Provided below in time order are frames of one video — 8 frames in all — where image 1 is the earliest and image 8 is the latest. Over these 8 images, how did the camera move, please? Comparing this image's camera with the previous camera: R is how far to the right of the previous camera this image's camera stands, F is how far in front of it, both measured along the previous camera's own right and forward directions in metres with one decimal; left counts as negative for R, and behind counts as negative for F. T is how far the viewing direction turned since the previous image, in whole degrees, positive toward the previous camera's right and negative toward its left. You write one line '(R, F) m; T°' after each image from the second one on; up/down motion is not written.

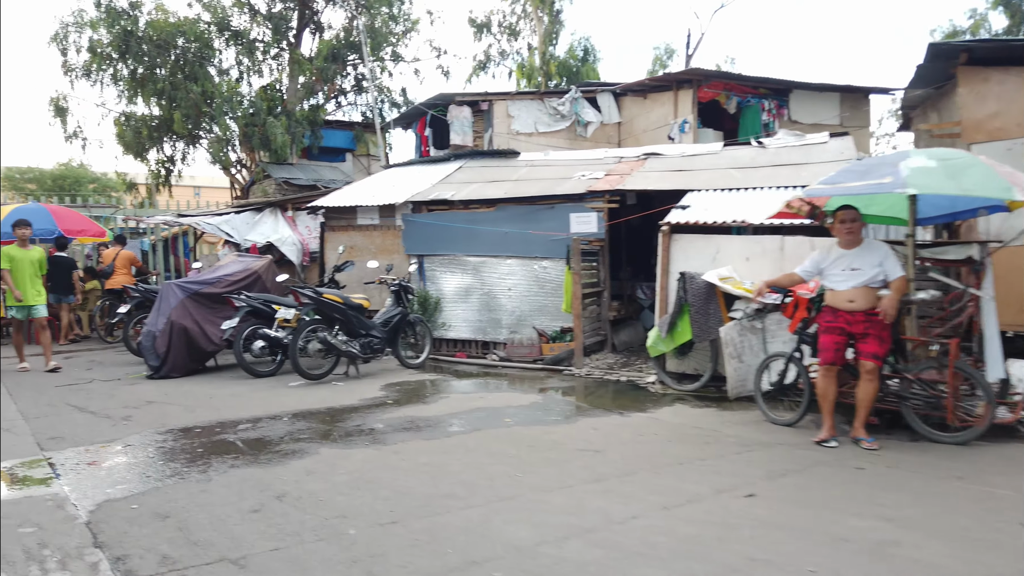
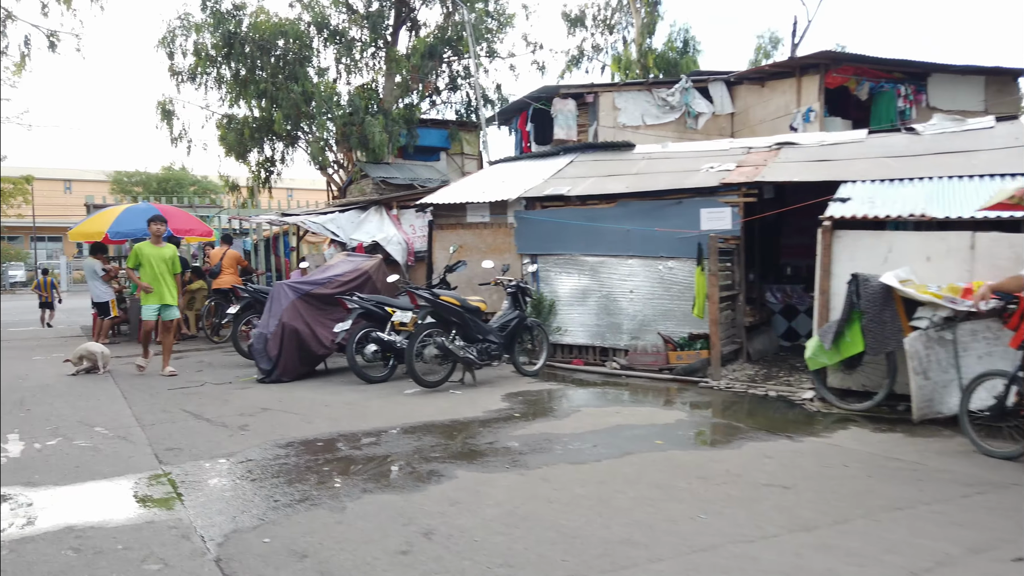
(-0.5, +0.6) m; -6°
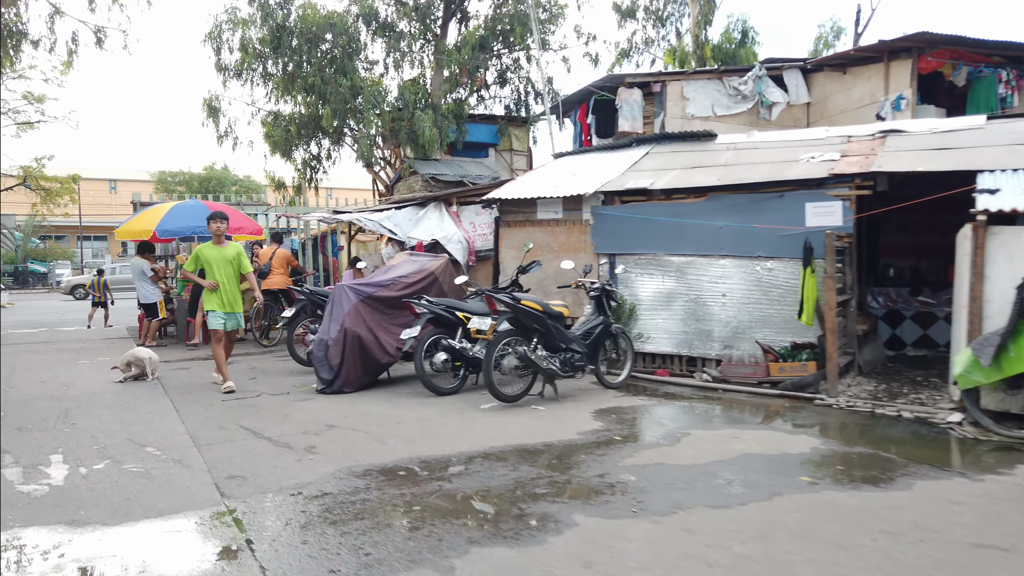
(-0.5, +0.8) m; -3°
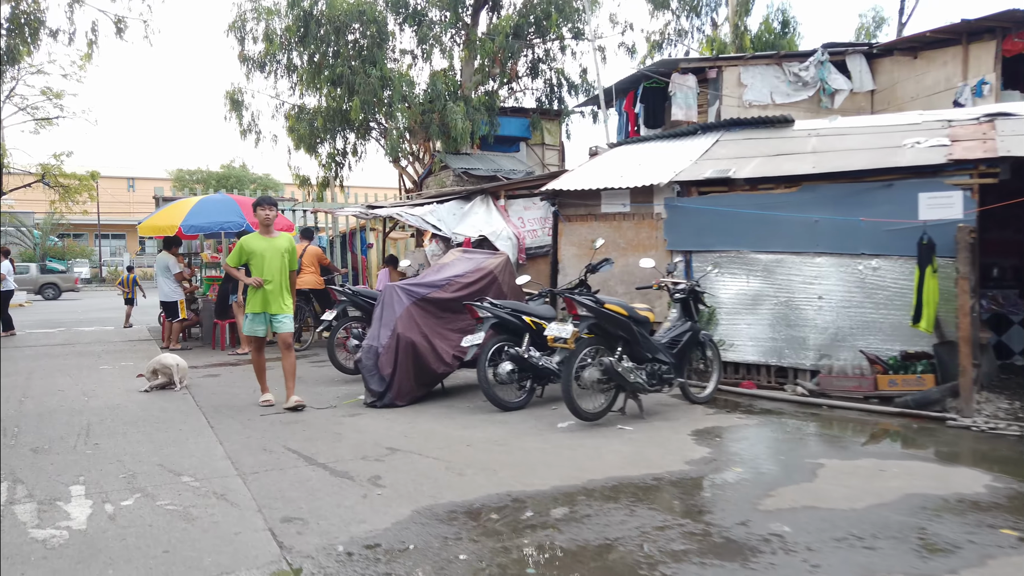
(-0.5, +0.8) m; -1°
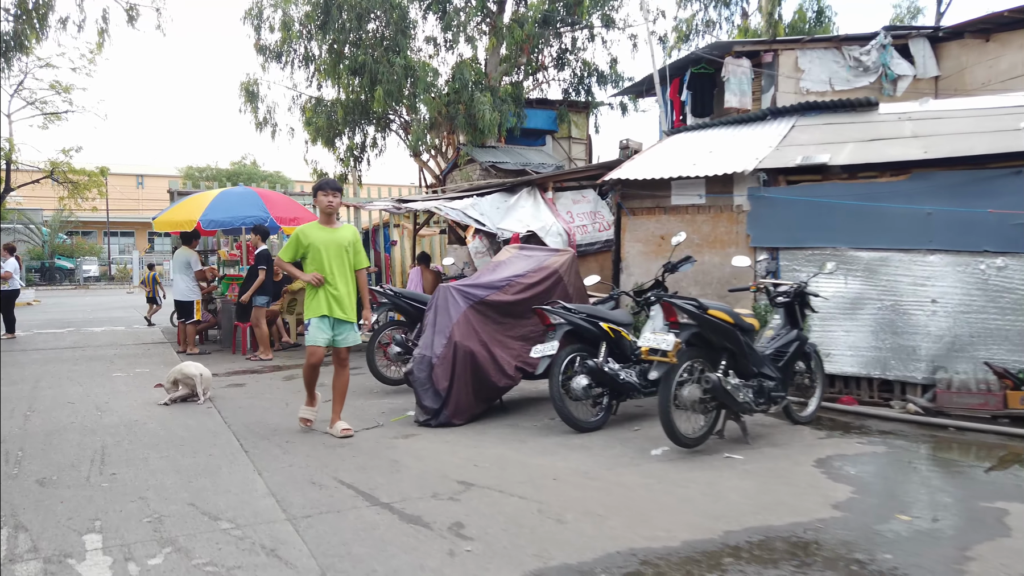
(-0.5, +0.8) m; -1°
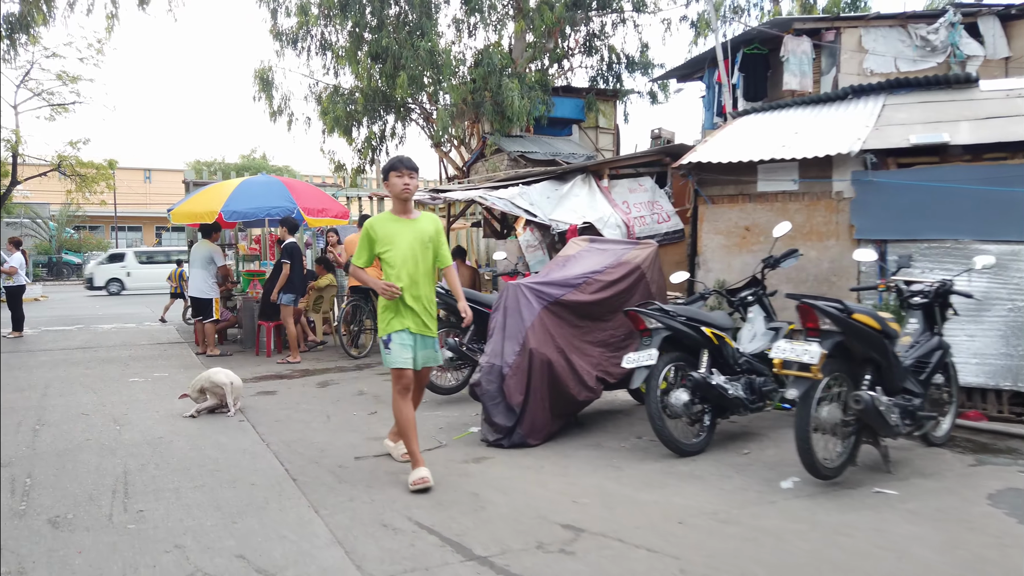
(-0.5, +0.8) m; 0°
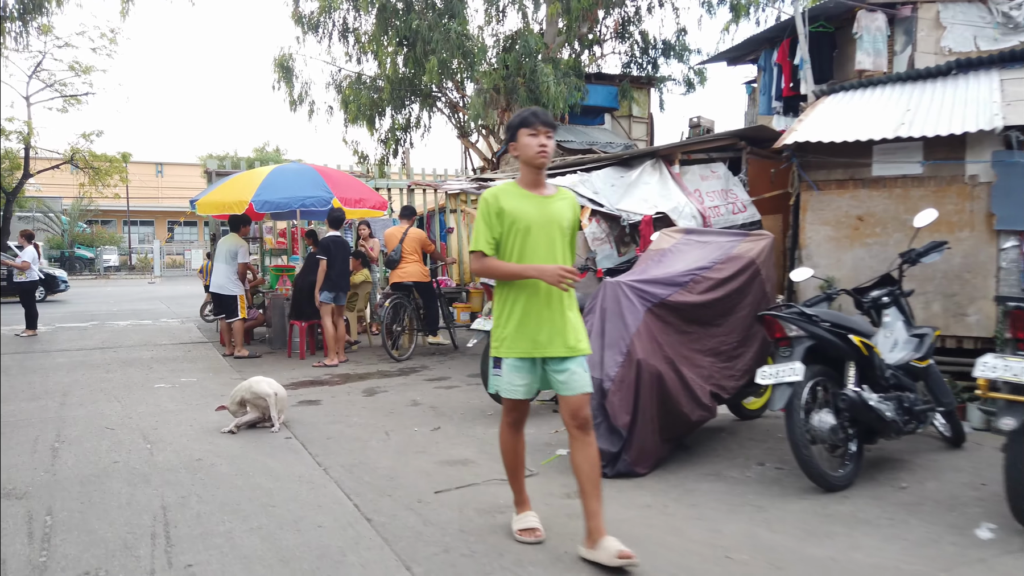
(-0.5, +0.8) m; -1°
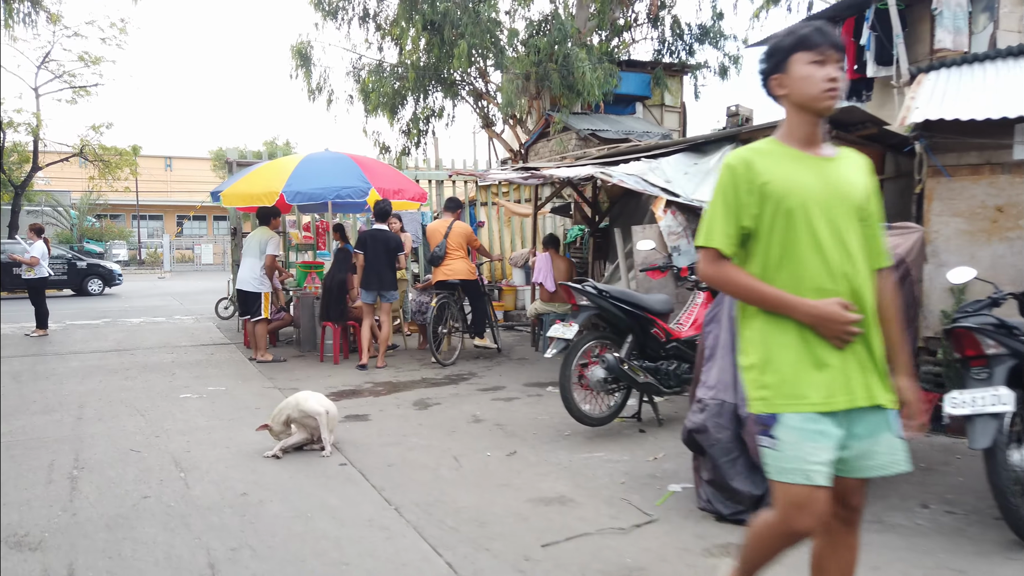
(-0.5, +0.7) m; 0°
